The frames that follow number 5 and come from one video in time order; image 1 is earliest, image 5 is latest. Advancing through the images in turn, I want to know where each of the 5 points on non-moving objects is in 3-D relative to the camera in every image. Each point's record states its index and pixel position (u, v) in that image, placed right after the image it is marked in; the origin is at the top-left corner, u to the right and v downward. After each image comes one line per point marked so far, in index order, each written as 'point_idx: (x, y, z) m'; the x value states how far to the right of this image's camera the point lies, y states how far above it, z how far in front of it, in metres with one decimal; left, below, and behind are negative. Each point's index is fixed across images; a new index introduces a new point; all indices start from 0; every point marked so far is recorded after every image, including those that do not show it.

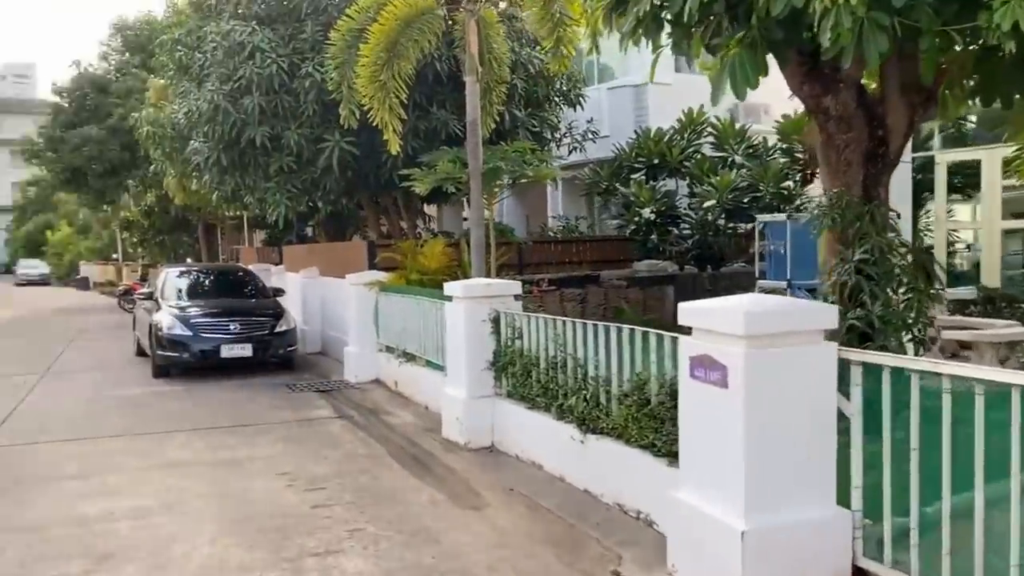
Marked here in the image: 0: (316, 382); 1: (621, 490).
0: (-2.8, -1.3, +12.0) m
1: (+0.7, -1.4, +6.0) m
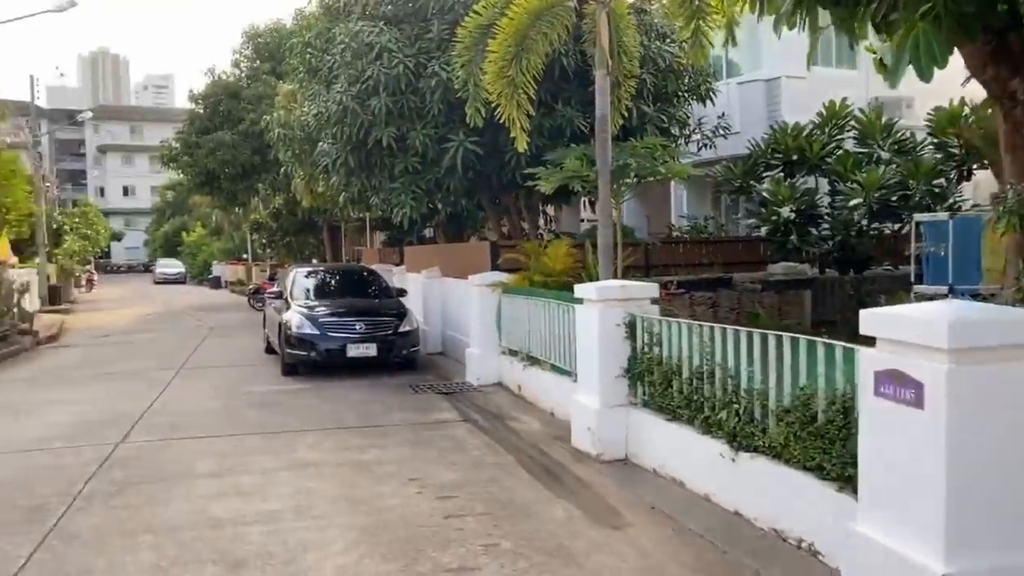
0: (-1.0, -1.3, +11.9) m
1: (+1.7, -1.4, +5.4) m
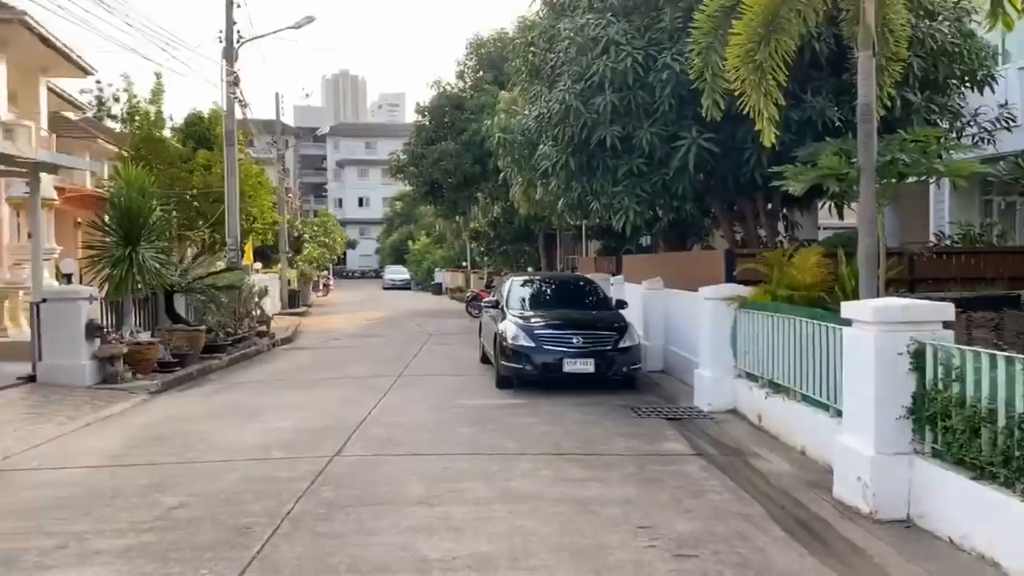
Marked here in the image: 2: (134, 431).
0: (+1.8, -1.5, +10.8) m
1: (+2.9, -1.5, +3.9) m
2: (-4.0, -1.5, +9.2) m
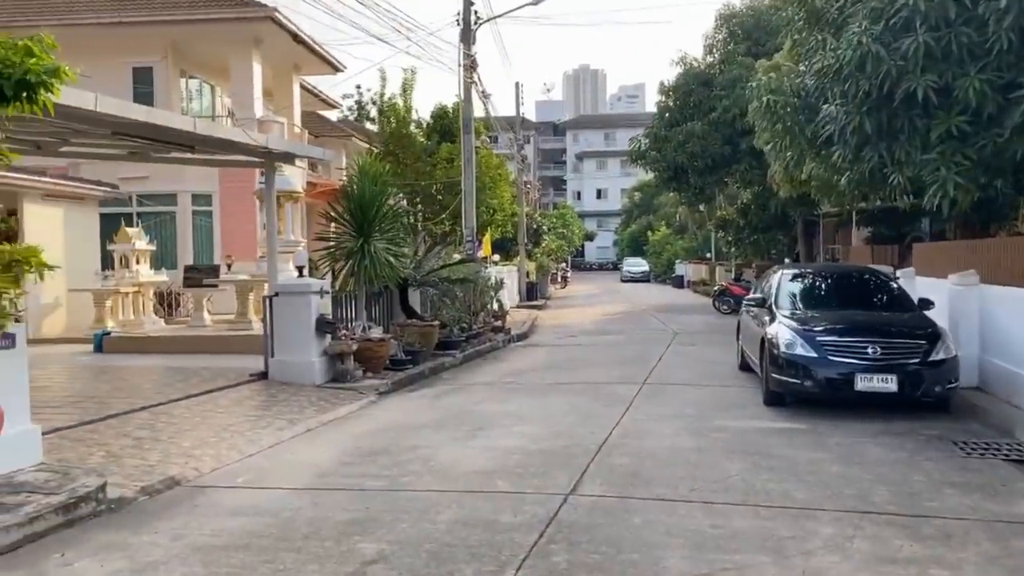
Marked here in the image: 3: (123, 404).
0: (+4.5, -1.4, +8.2) m
1: (+3.7, -1.6, +1.2) m
2: (-1.5, -1.5, +8.3) m
3: (-4.1, -1.2, +9.2) m
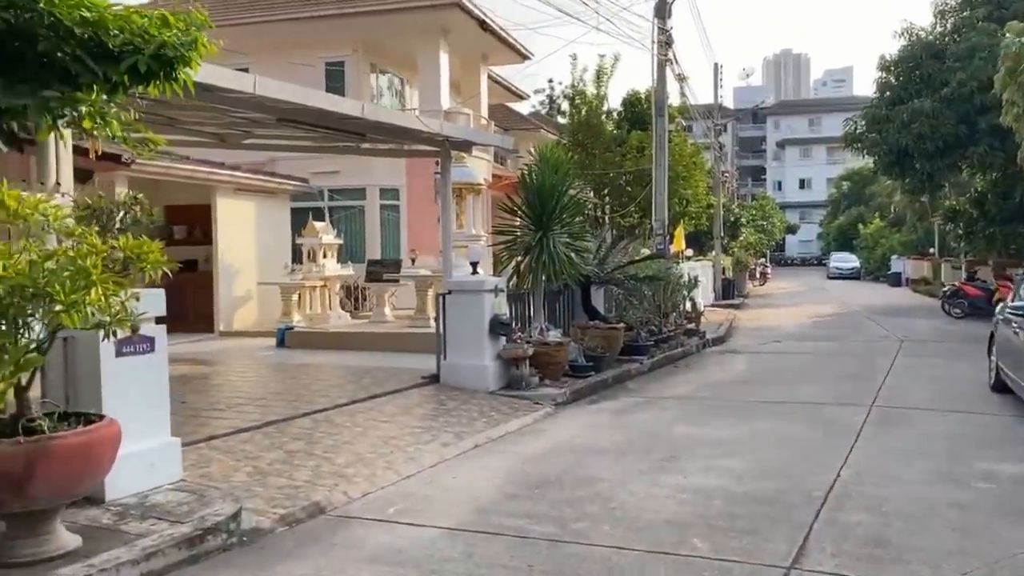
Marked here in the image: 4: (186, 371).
0: (+6.0, -1.5, +5.8) m
1: (+3.6, -1.7, -0.8) m
2: (+0.1, -1.5, +7.2) m
3: (-2.2, -1.2, +8.7) m
4: (-4.3, -1.1, +11.4) m
